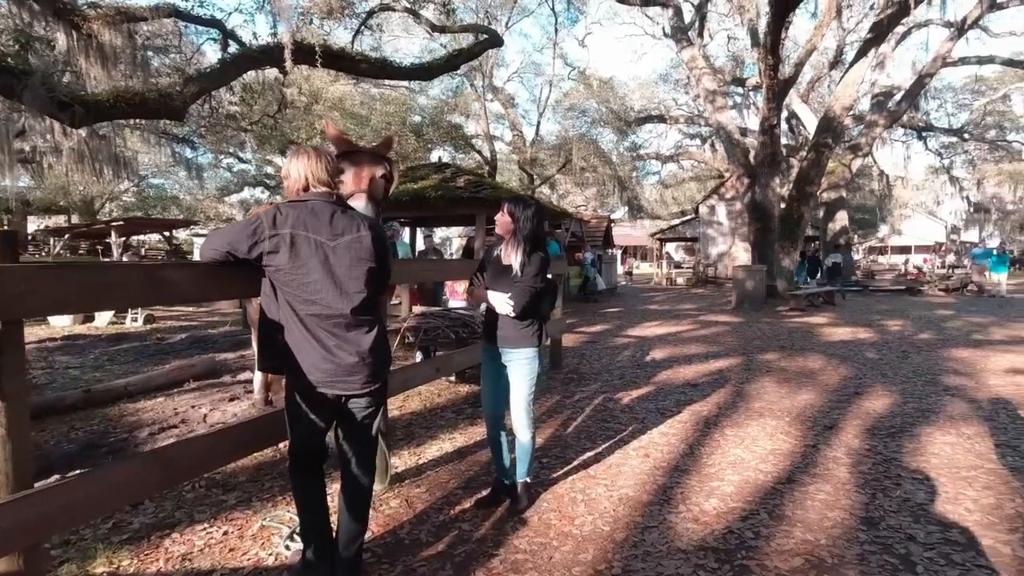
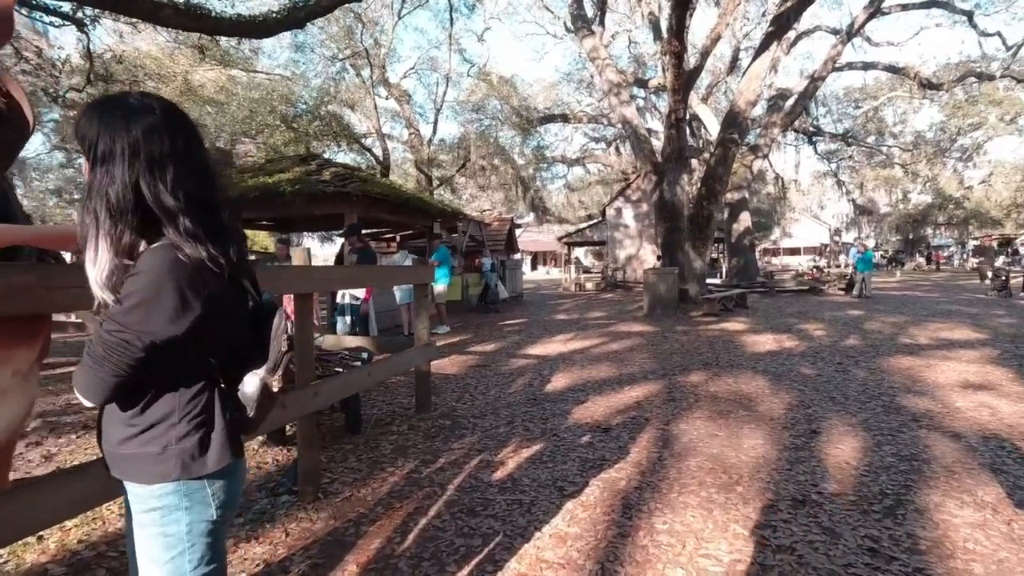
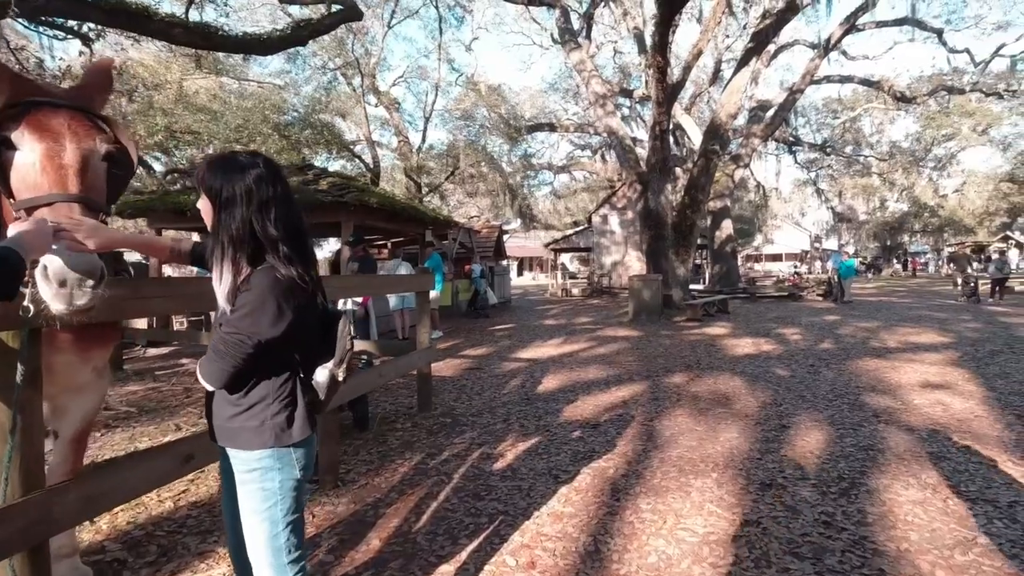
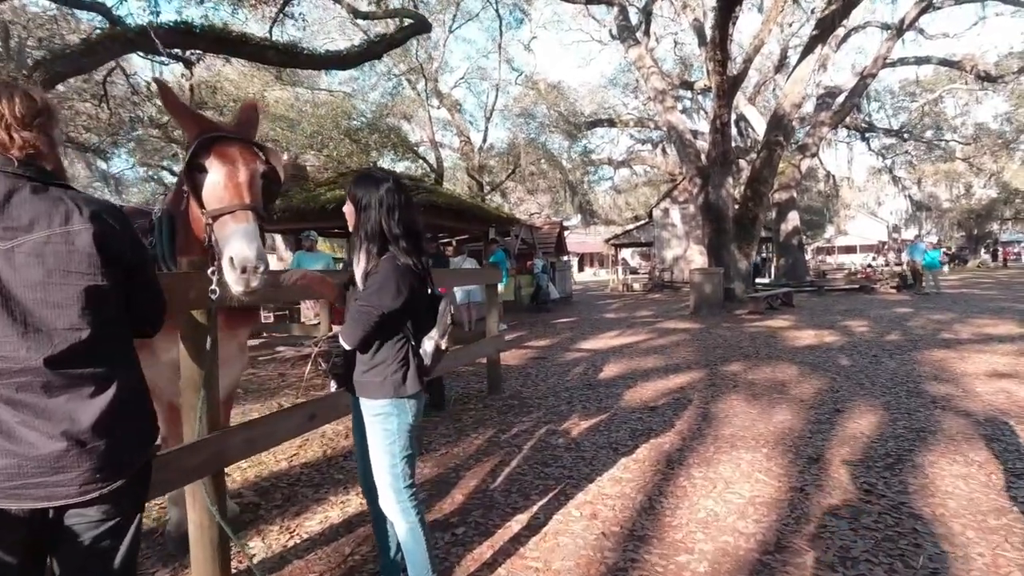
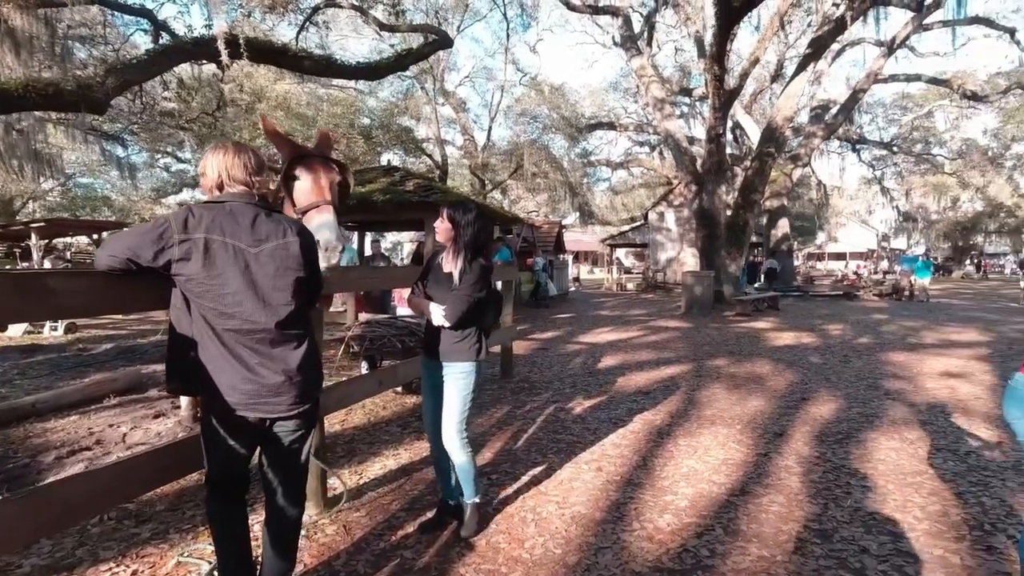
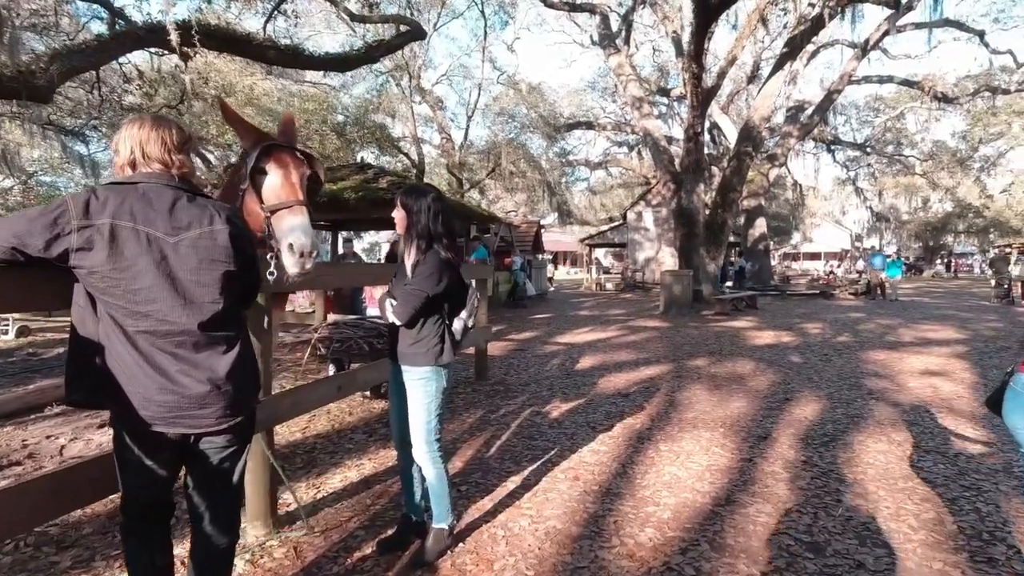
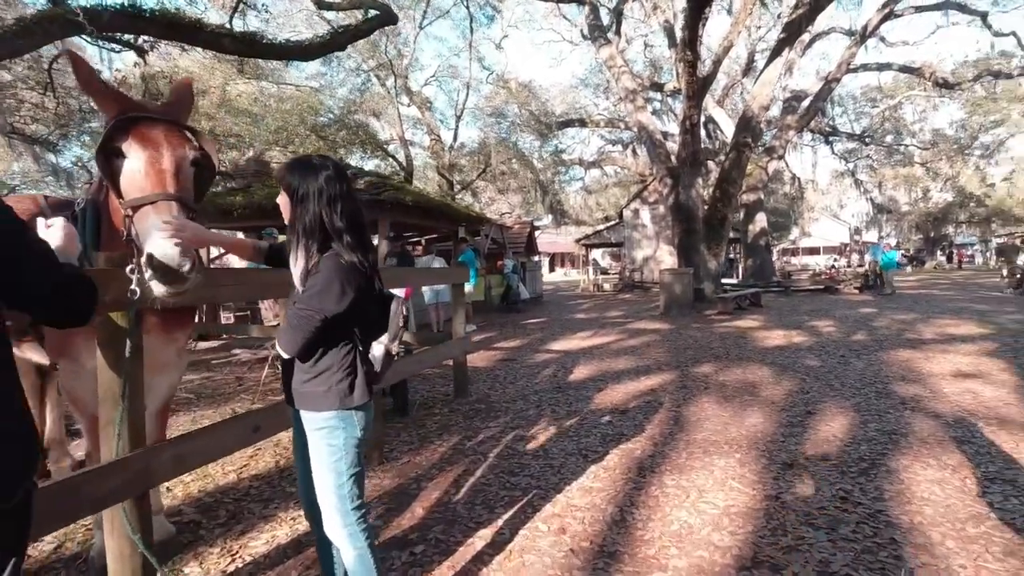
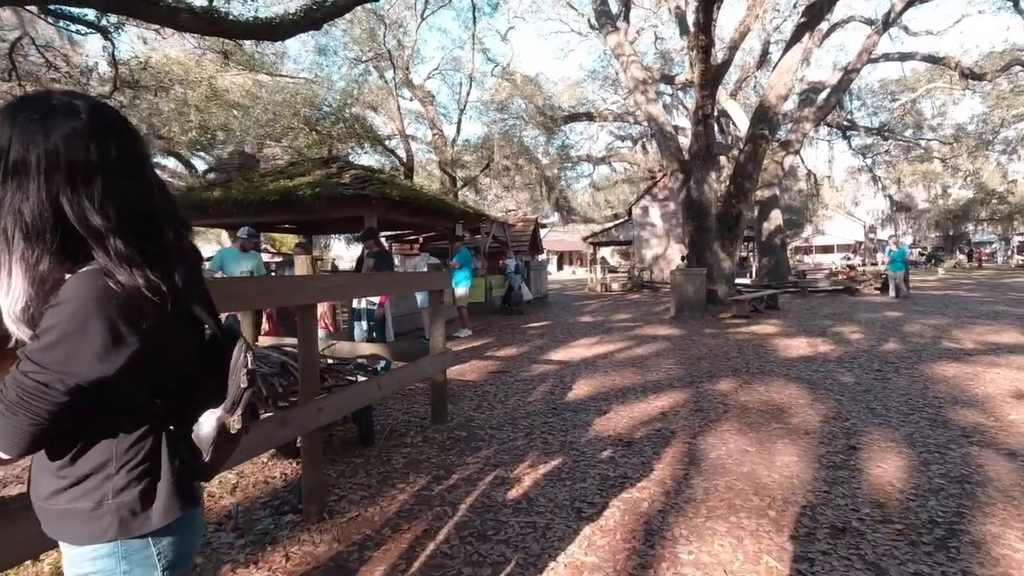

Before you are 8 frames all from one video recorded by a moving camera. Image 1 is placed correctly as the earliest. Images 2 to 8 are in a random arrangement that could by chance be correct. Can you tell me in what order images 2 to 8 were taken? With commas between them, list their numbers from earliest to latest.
5, 6, 4, 7, 3, 2, 8
